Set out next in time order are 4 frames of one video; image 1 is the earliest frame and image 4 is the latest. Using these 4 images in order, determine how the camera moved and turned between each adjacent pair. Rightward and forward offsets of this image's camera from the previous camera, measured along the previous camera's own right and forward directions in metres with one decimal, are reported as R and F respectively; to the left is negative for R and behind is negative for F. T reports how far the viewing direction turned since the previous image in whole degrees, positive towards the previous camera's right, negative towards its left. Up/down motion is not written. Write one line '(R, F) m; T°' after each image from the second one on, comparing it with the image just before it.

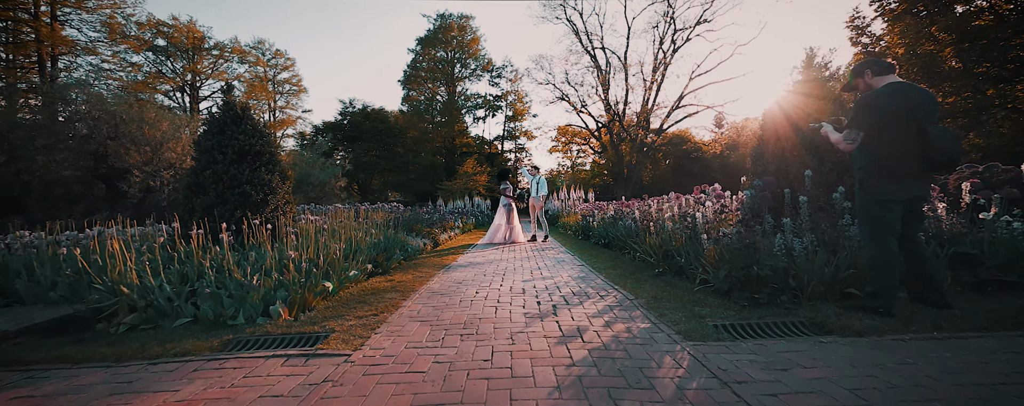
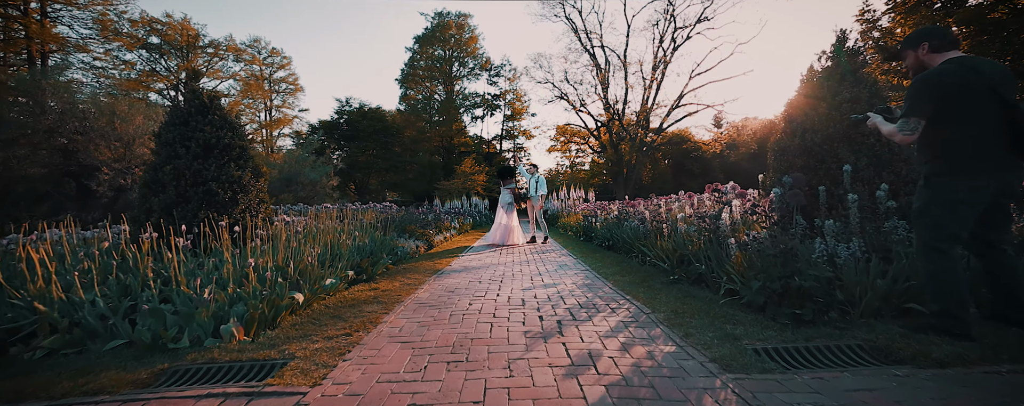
(0.0, +0.6) m; 0°
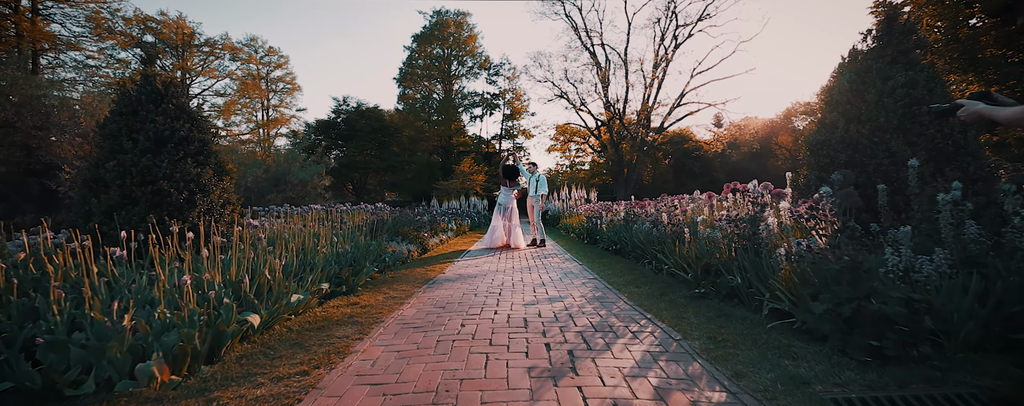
(0.0, +0.7) m; 0°
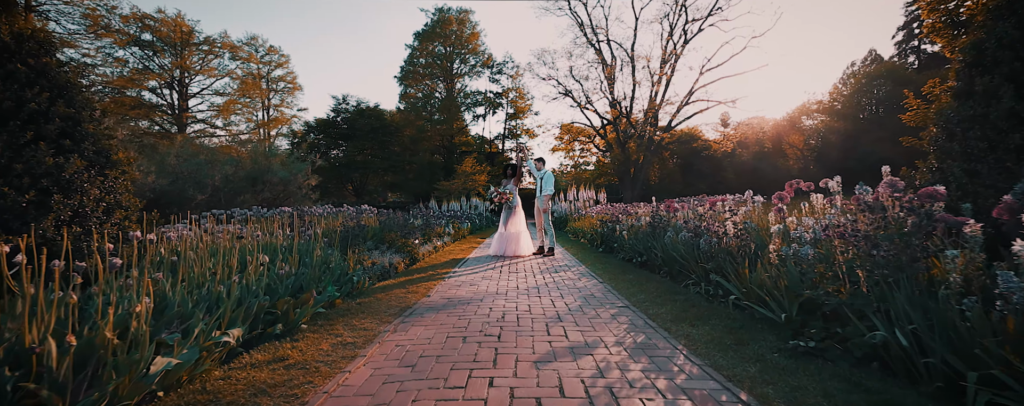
(0.0, +1.4) m; 0°
